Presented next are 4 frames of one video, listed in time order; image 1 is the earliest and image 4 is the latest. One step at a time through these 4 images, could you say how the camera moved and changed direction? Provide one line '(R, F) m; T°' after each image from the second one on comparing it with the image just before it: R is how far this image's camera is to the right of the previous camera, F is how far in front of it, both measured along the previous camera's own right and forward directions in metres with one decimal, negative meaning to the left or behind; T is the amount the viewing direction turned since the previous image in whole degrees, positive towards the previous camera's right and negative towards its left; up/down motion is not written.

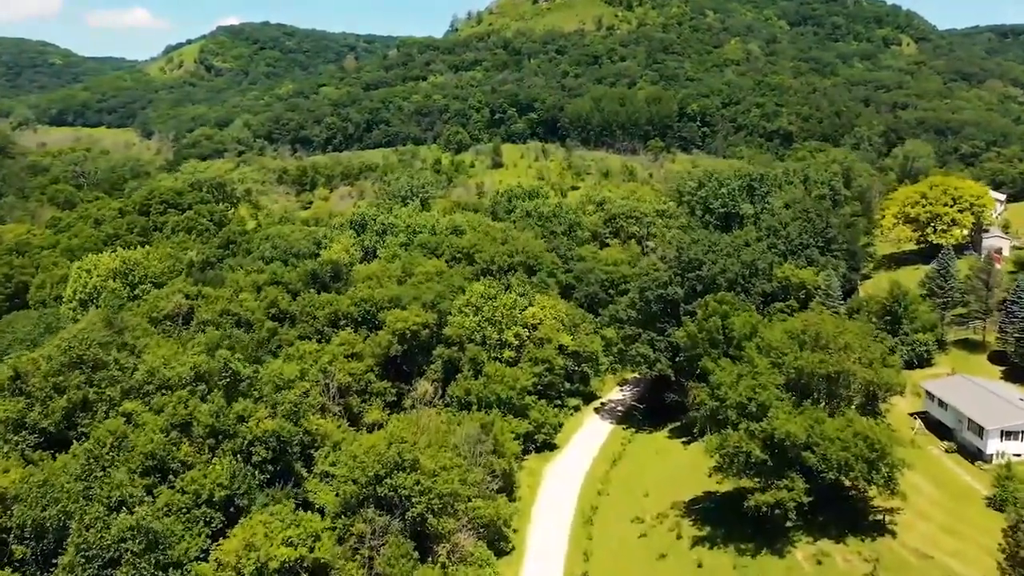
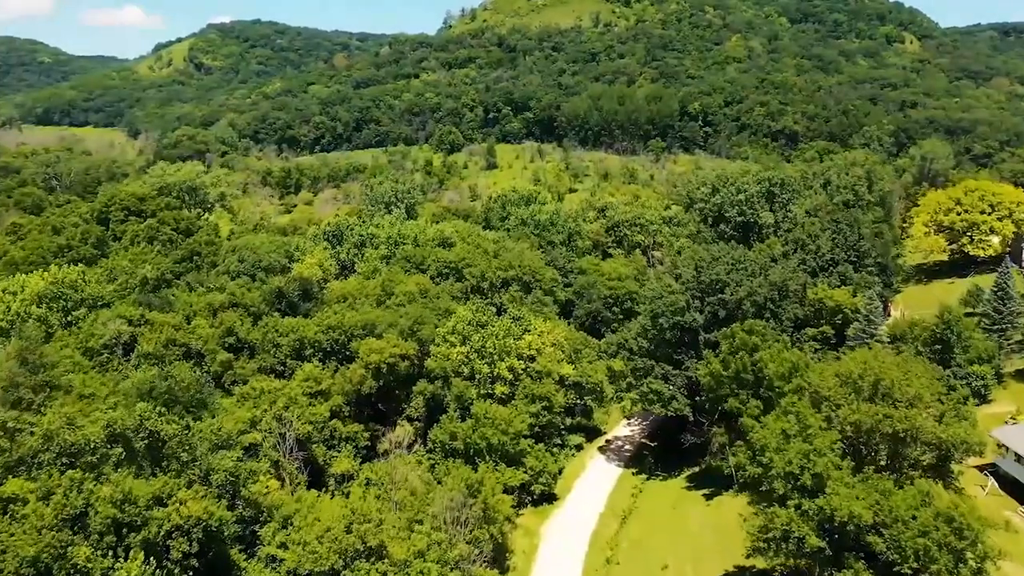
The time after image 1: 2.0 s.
(+0.2, +8.8) m; 0°
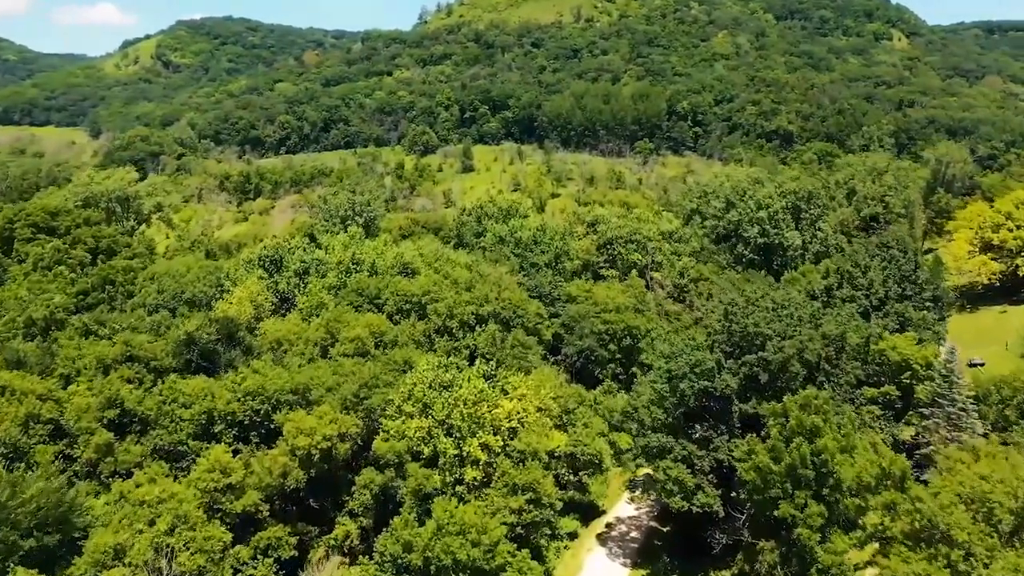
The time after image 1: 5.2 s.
(+0.3, +13.3) m; +1°
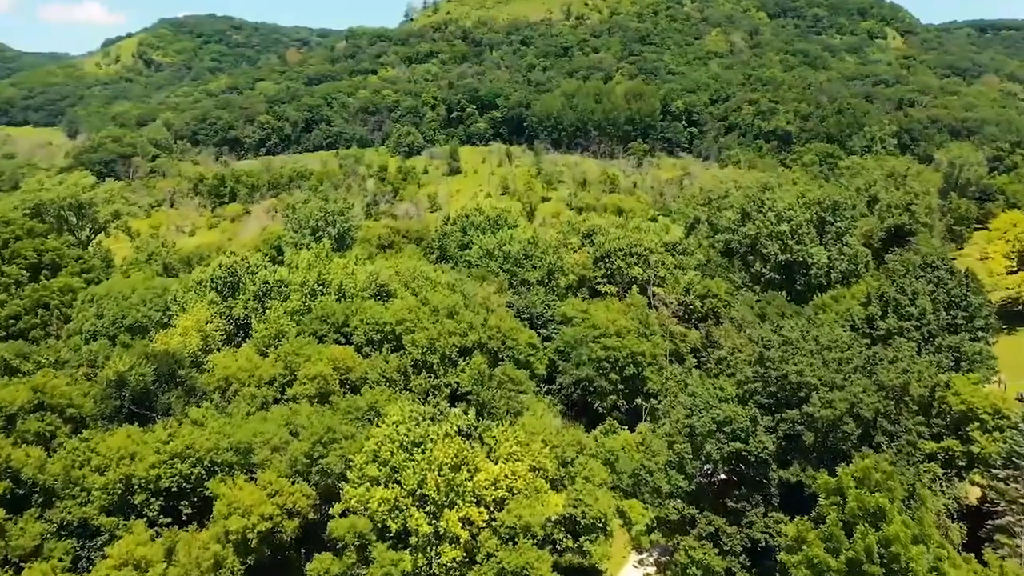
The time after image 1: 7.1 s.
(+0.1, +7.8) m; +1°
